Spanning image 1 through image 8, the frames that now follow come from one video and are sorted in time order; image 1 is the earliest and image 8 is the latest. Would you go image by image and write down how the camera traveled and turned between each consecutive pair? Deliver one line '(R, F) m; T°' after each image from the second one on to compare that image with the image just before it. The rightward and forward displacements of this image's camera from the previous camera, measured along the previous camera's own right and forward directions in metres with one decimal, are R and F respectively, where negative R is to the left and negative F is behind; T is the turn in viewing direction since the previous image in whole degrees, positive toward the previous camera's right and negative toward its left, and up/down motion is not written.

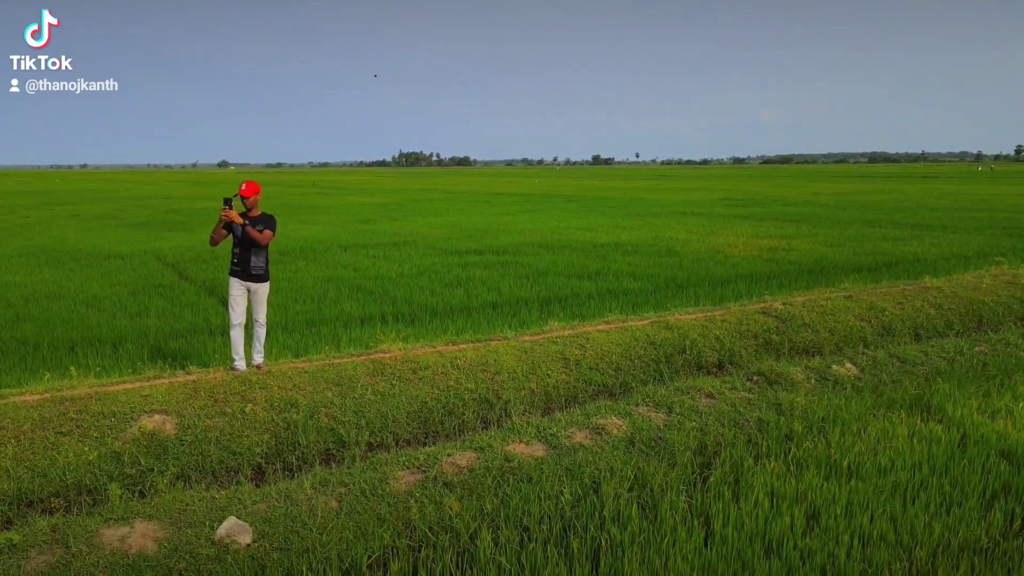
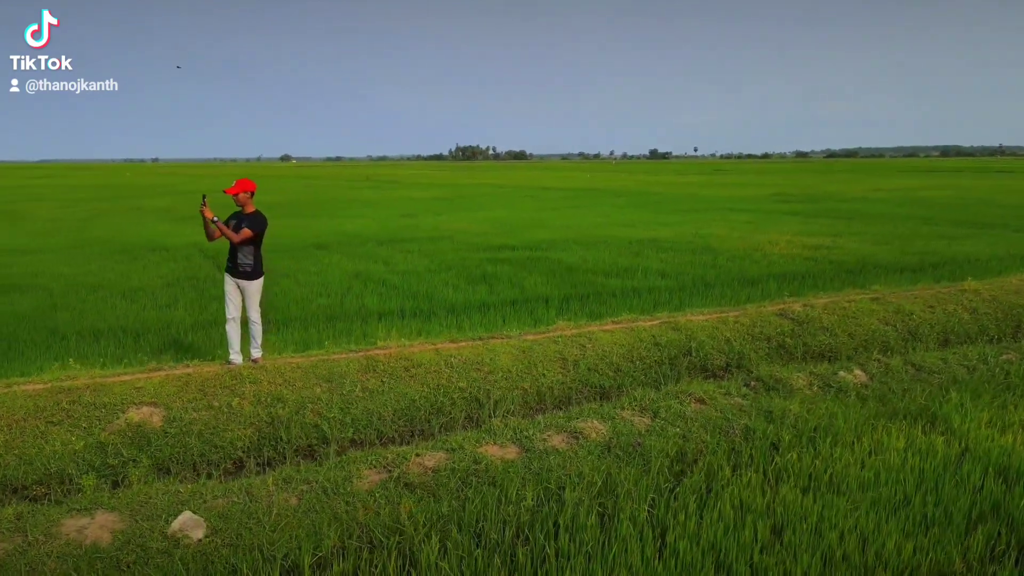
(+0.5, +0.1) m; -4°
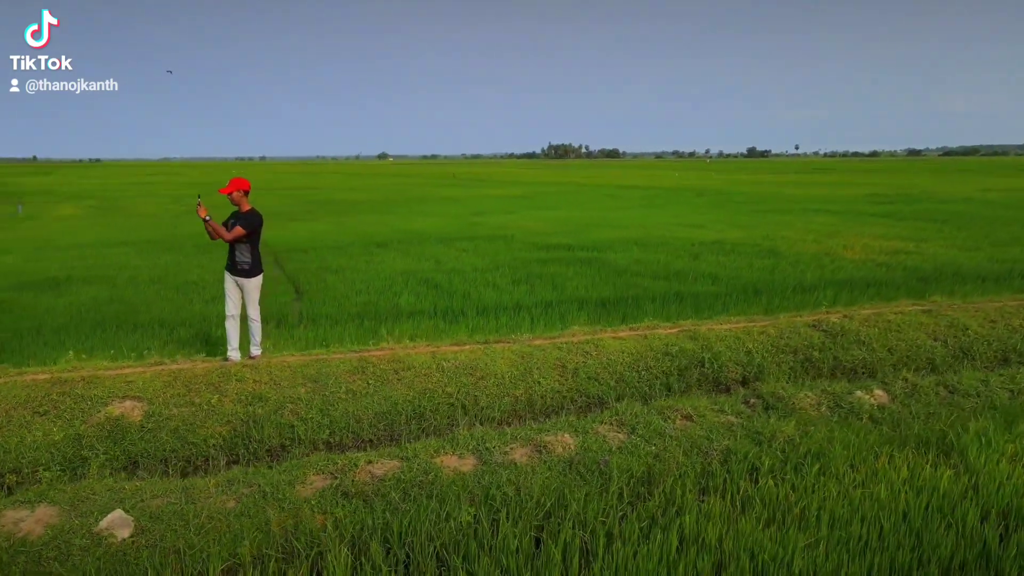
(+0.8, +0.2) m; -7°
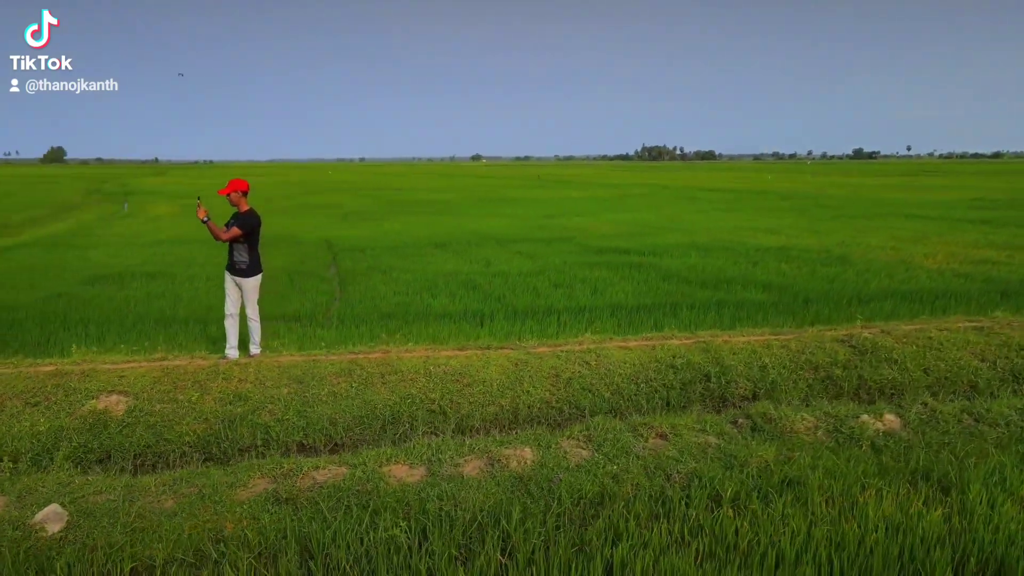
(+0.8, +0.2) m; -7°
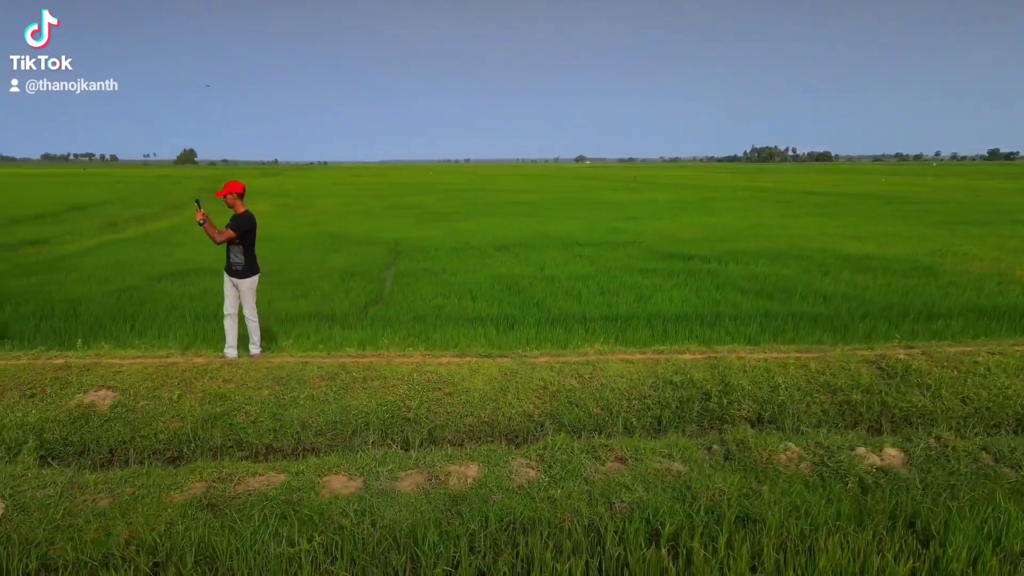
(+0.9, +0.3) m; -8°
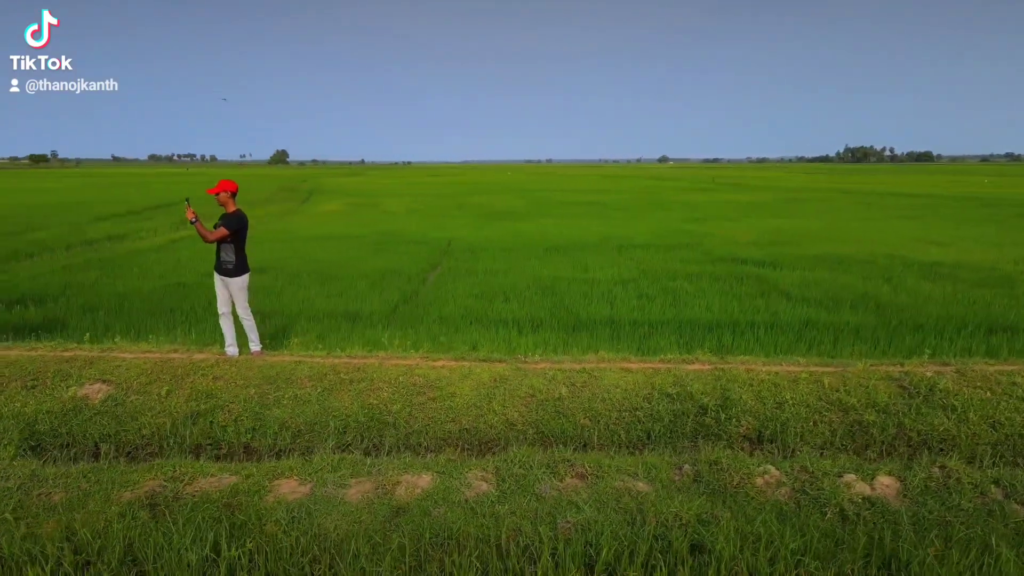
(+0.7, +0.2) m; -6°
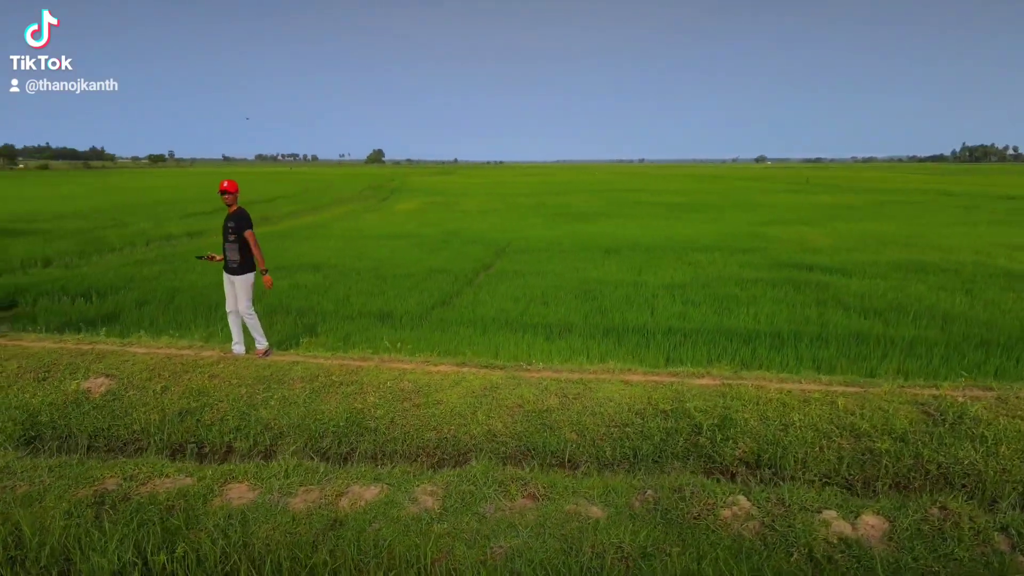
(+0.7, +0.3) m; -7°
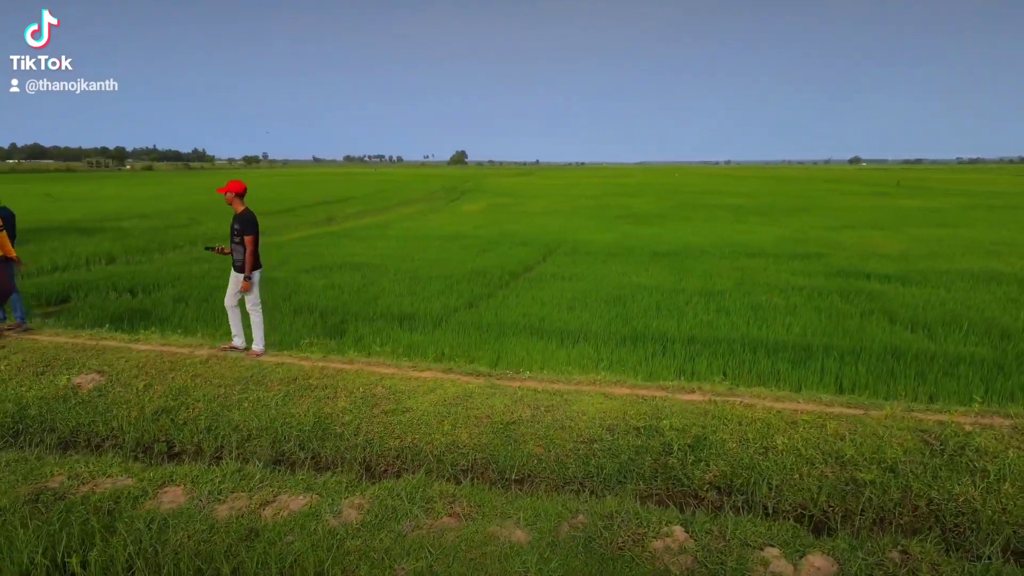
(+0.8, +0.2) m; -6°
